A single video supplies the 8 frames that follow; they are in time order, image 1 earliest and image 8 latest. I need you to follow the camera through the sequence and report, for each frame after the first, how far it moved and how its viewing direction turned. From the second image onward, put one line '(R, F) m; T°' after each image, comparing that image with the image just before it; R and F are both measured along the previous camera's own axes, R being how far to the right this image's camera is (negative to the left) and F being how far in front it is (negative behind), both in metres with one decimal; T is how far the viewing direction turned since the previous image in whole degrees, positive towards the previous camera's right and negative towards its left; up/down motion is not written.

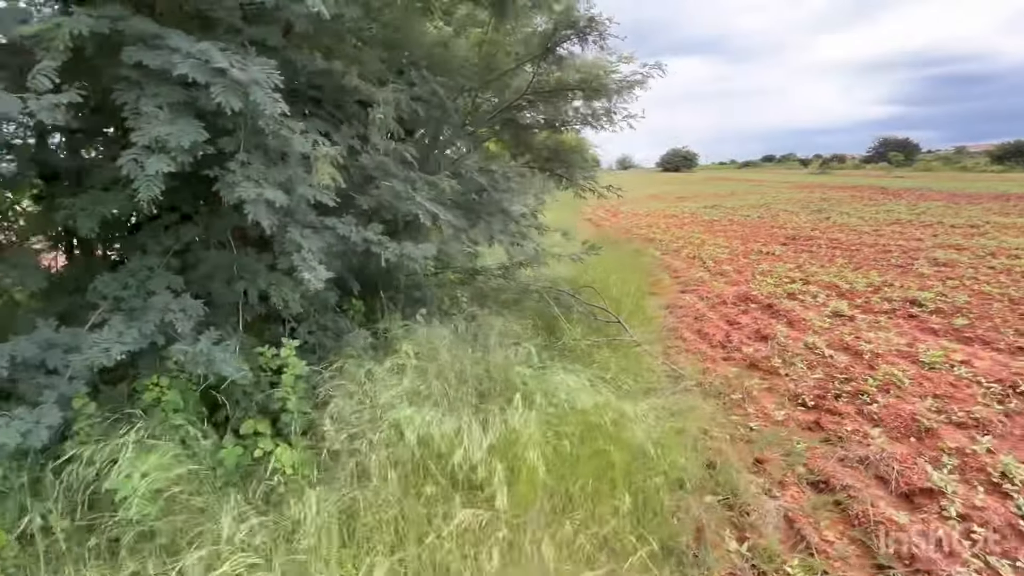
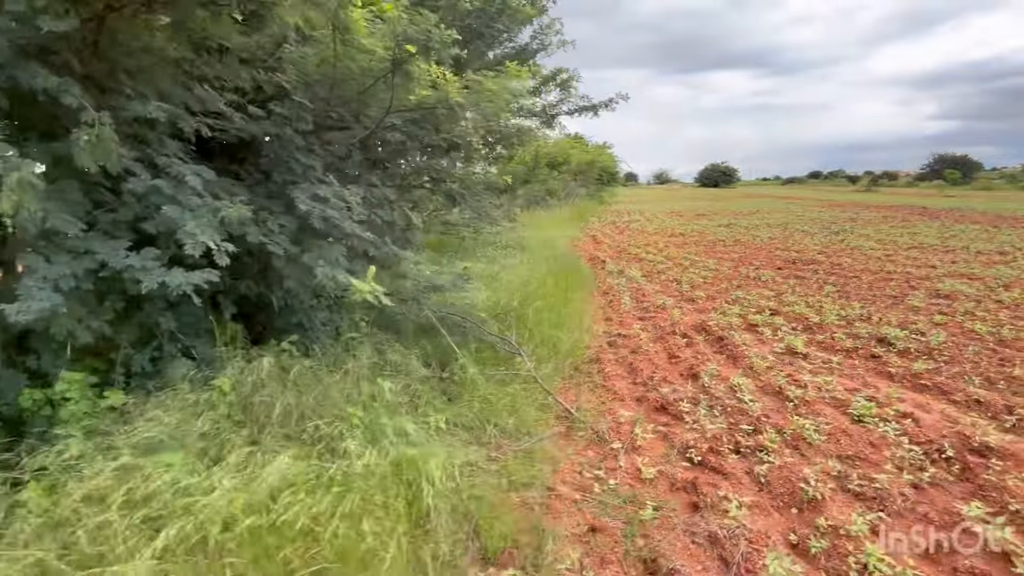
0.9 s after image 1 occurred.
(+1.4, +0.4) m; -4°
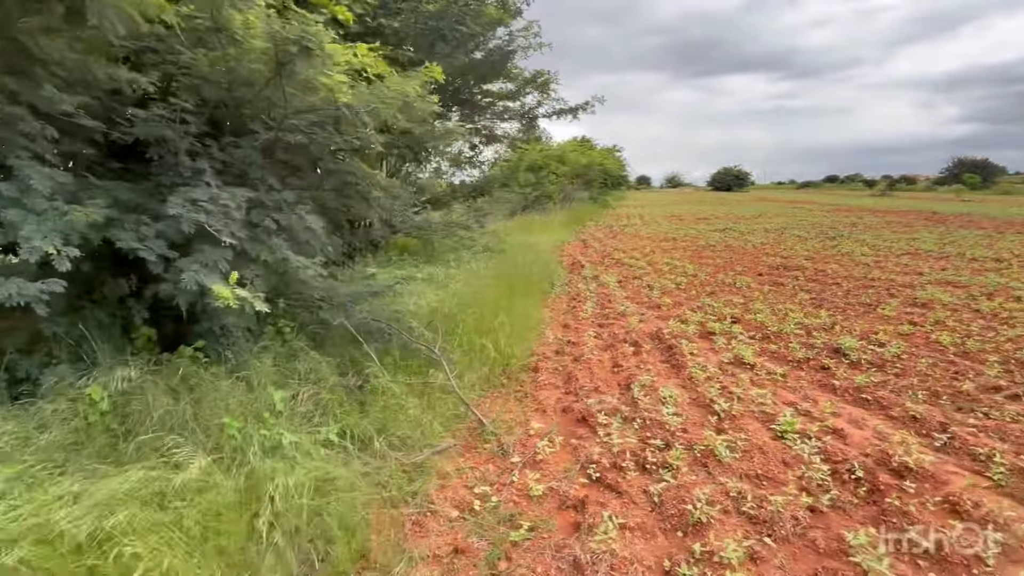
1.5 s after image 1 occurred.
(+0.9, +0.1) m; -1°
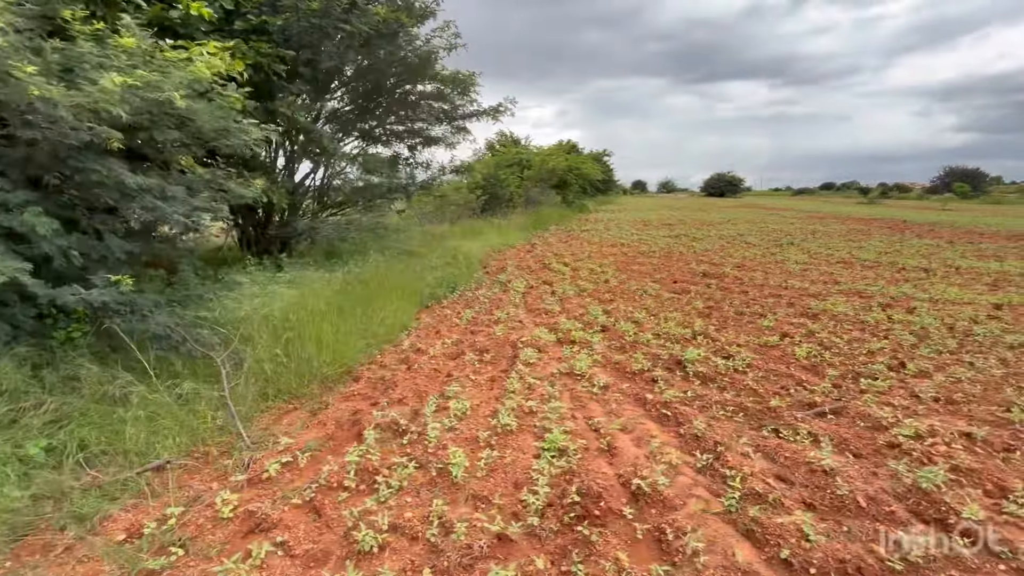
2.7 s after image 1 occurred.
(+1.9, +0.2) m; 0°
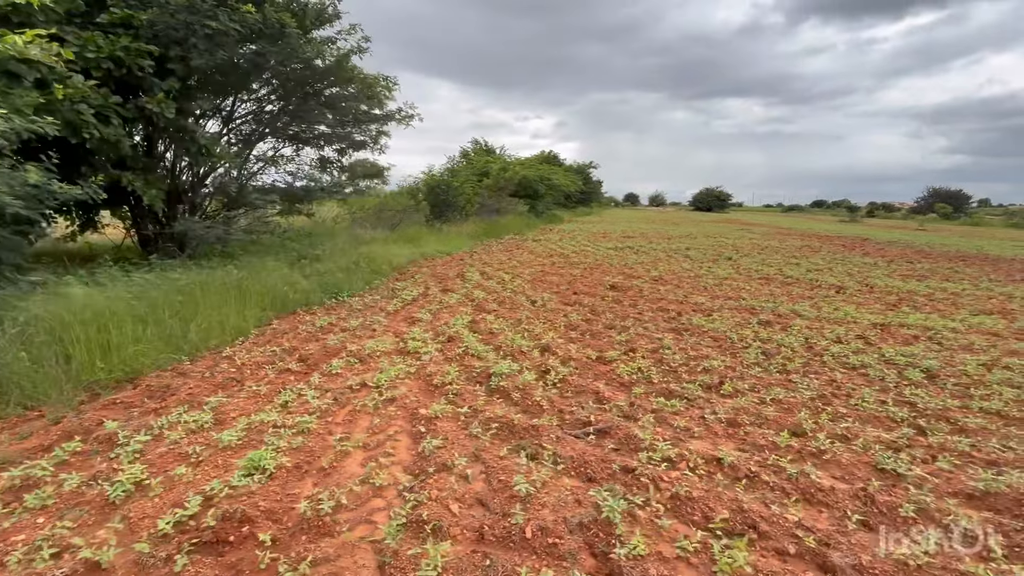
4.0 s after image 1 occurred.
(+2.1, +0.2) m; +1°
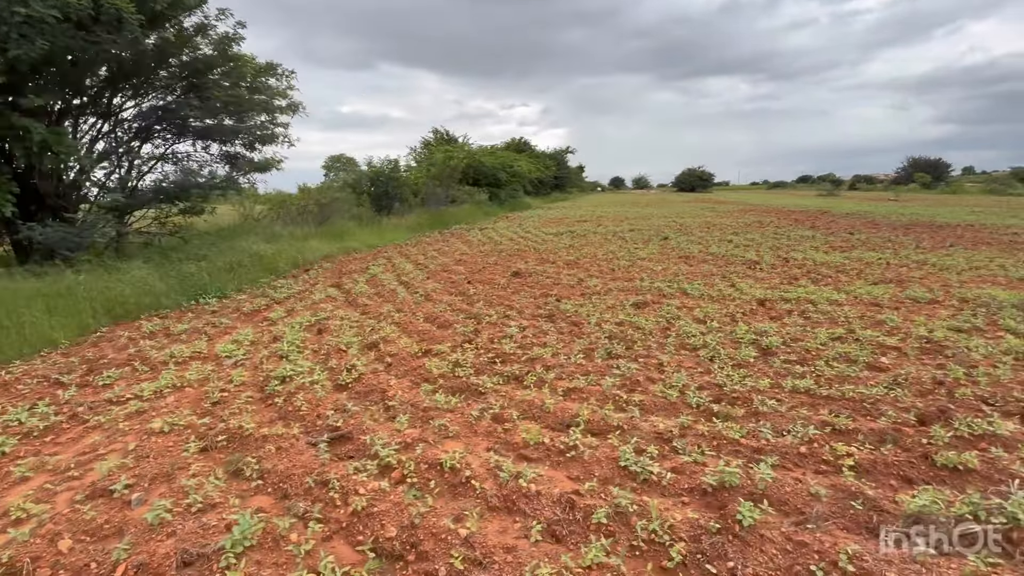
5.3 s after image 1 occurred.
(+2.2, +0.4) m; +1°
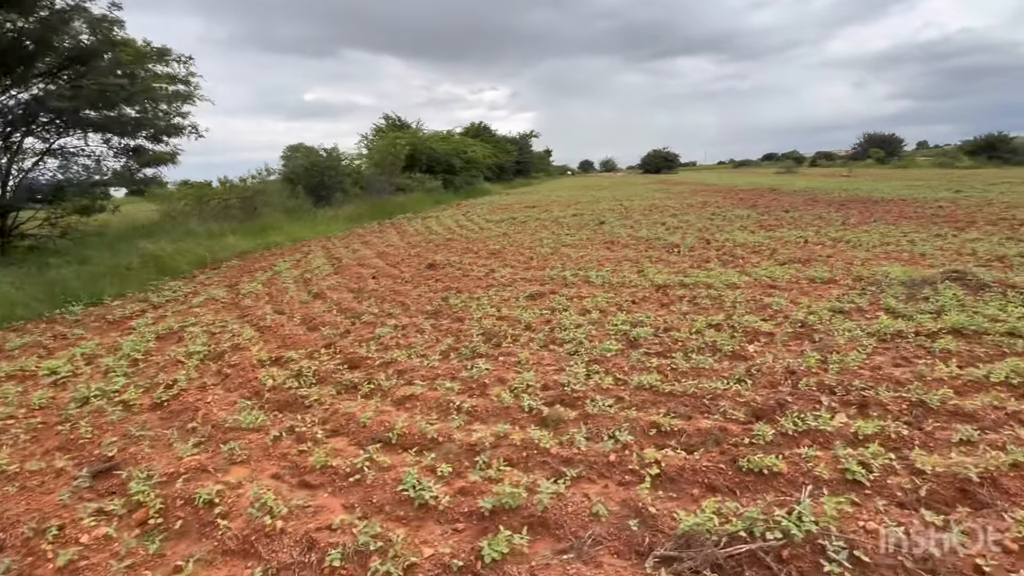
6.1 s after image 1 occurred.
(+1.4, +0.4) m; +3°
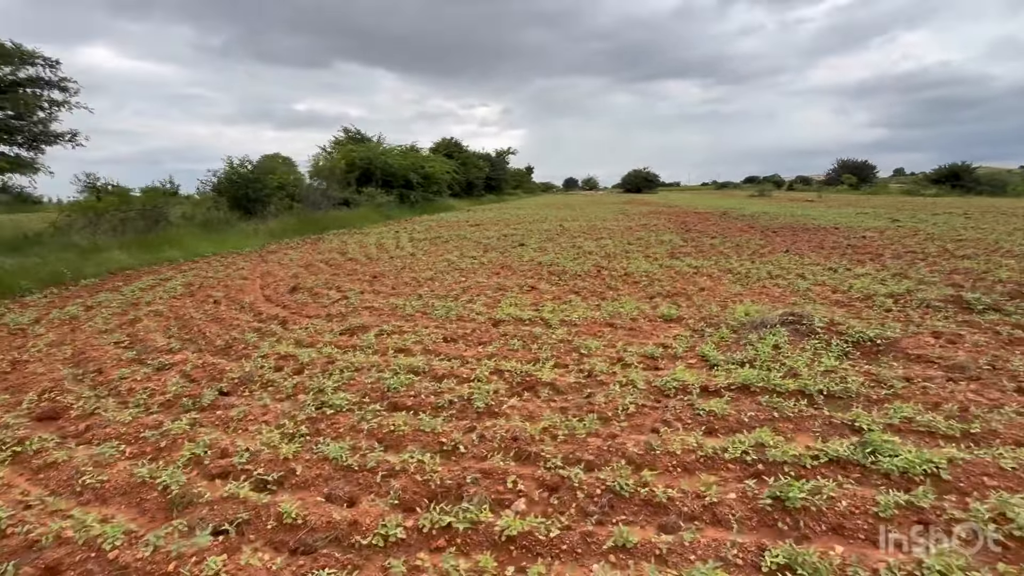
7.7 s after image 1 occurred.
(+2.5, +0.6) m; +2°
